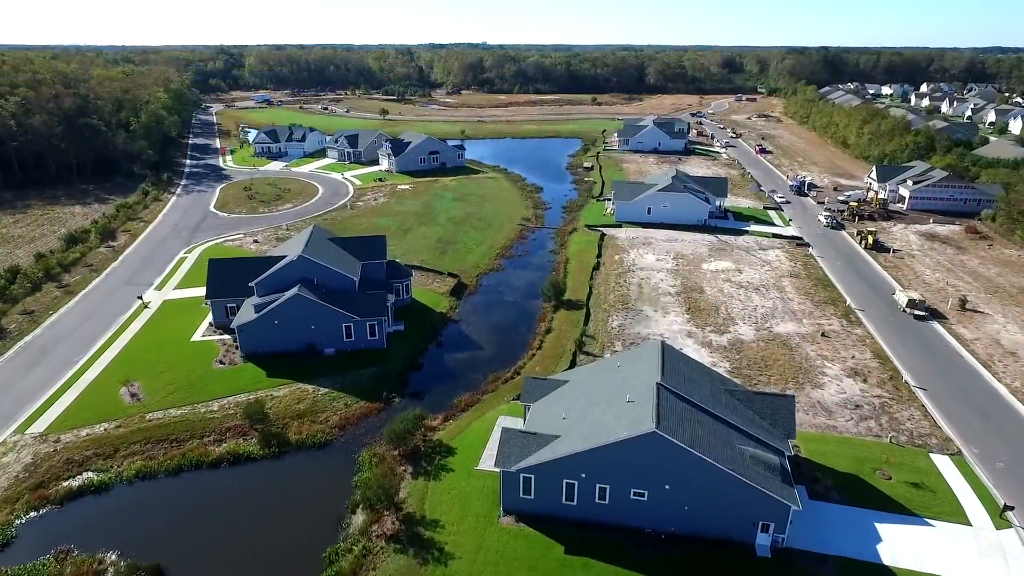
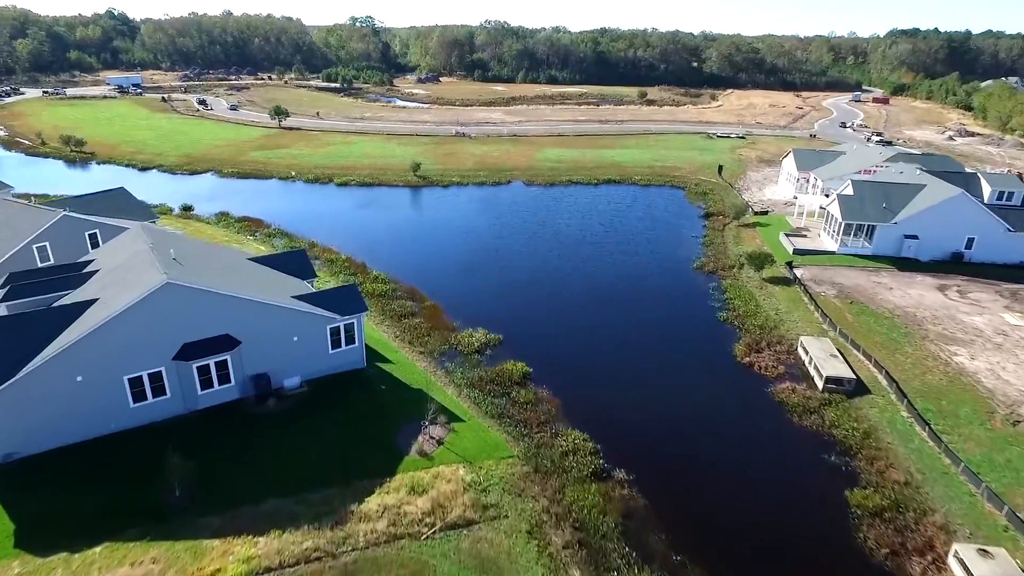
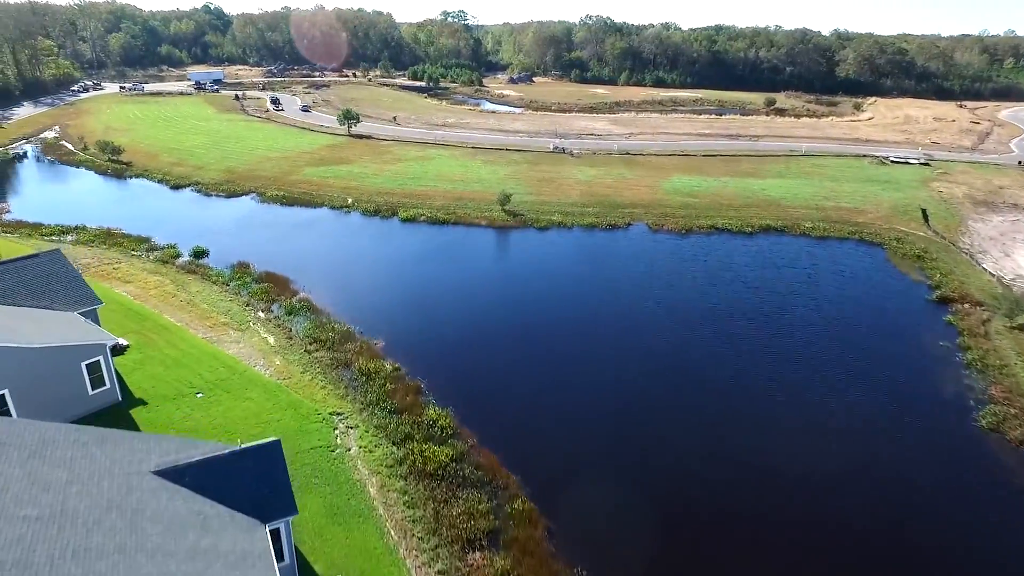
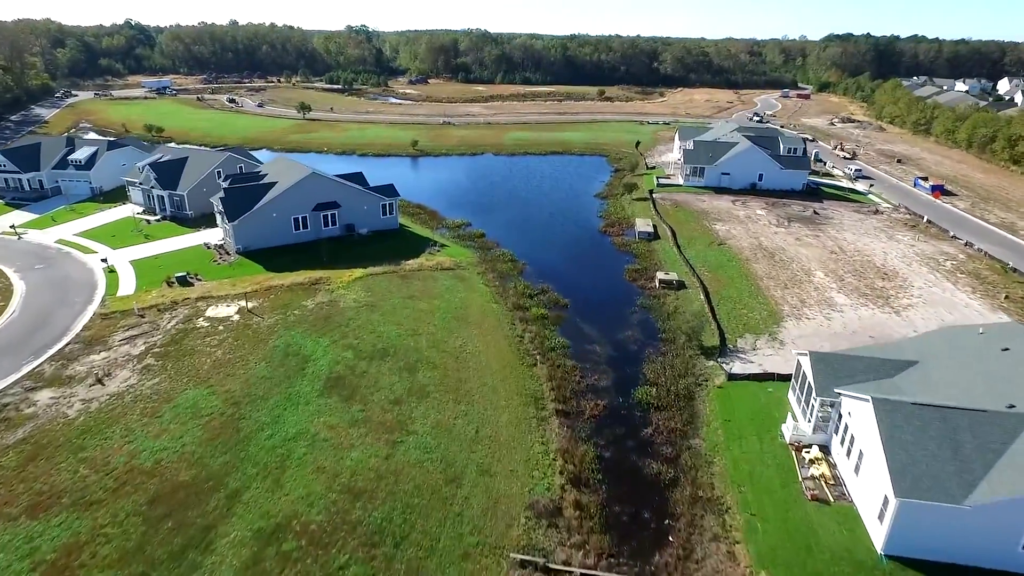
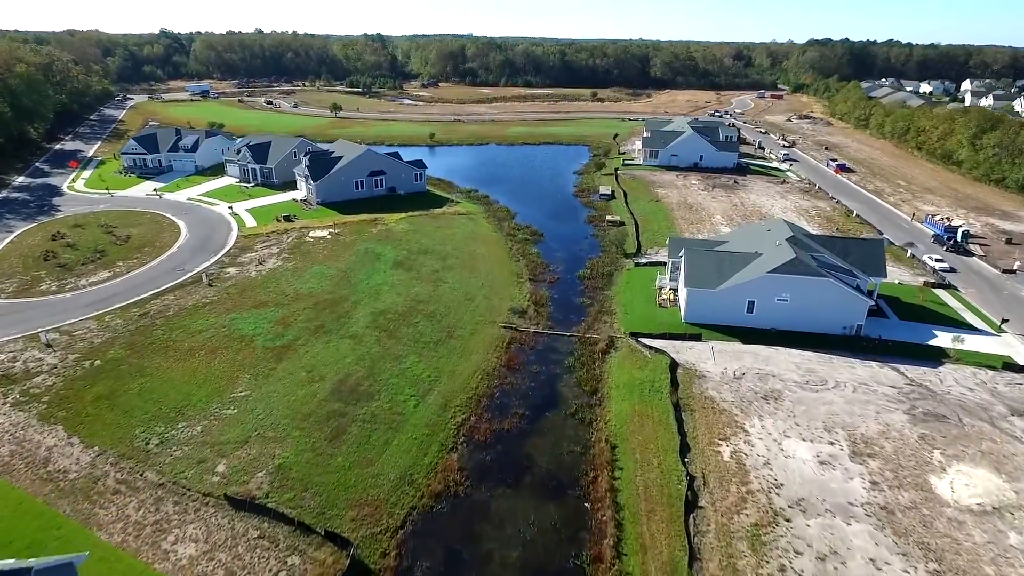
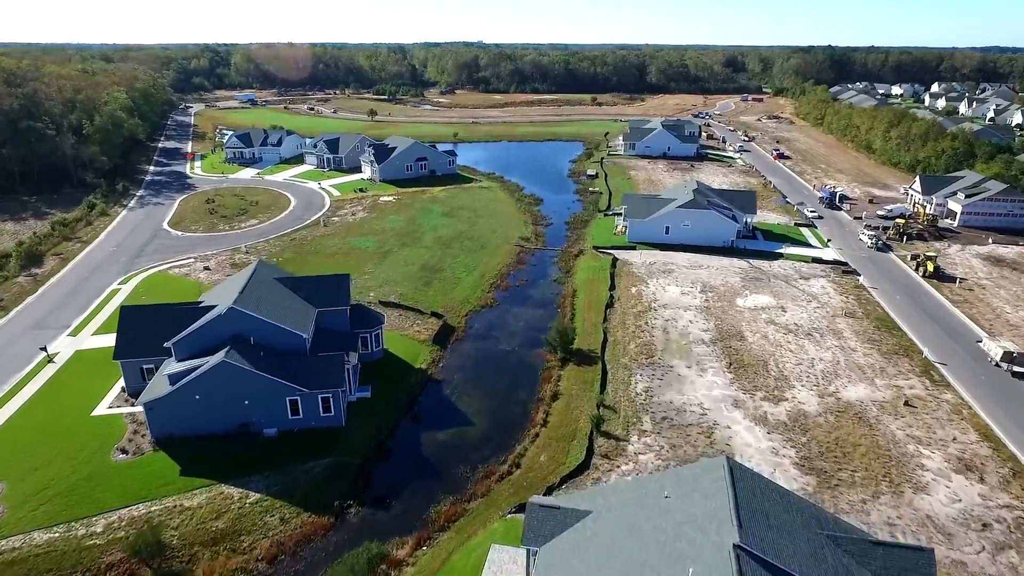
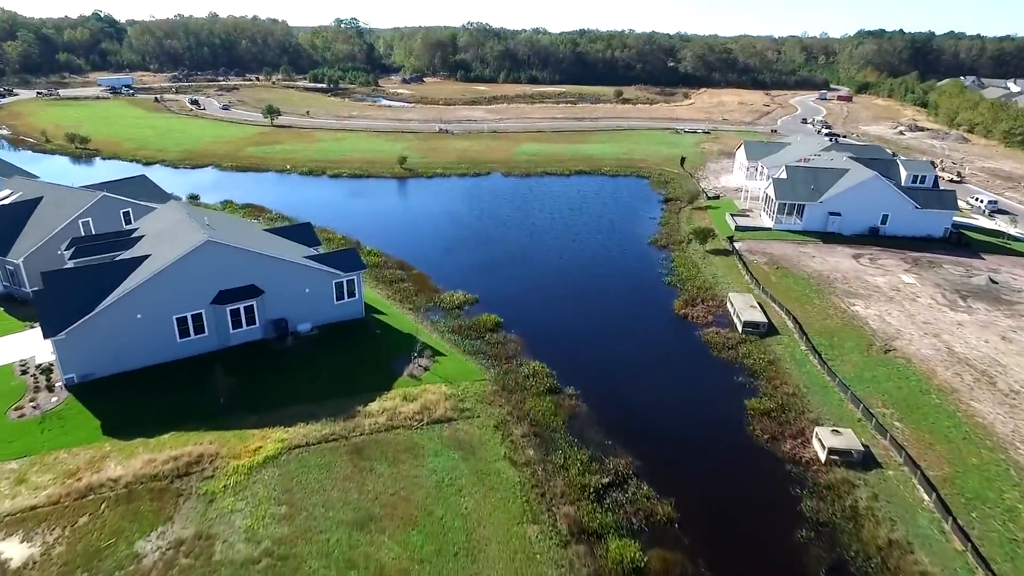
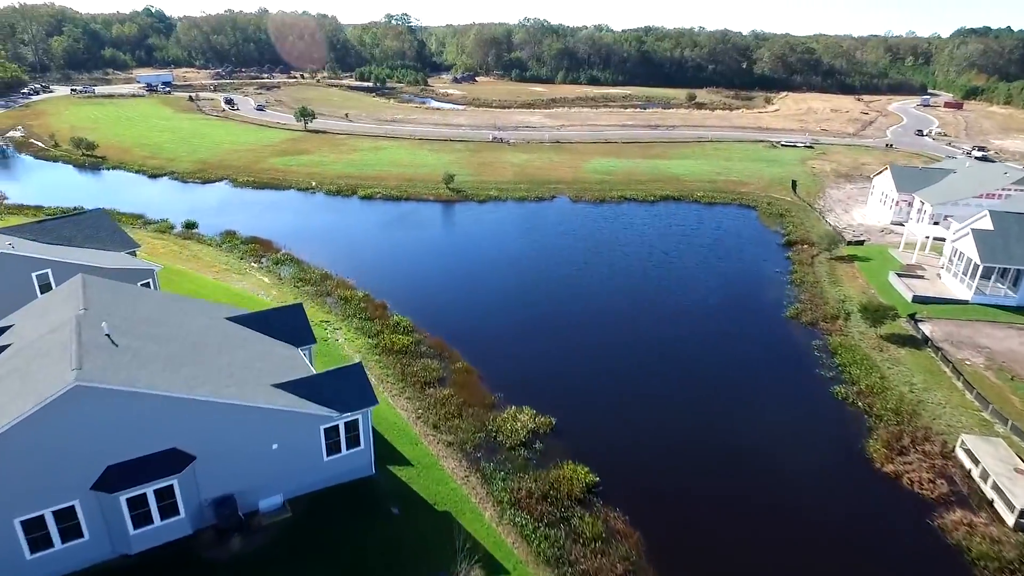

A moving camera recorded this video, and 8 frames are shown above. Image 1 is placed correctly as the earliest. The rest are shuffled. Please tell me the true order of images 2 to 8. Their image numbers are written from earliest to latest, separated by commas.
6, 5, 4, 7, 2, 8, 3
